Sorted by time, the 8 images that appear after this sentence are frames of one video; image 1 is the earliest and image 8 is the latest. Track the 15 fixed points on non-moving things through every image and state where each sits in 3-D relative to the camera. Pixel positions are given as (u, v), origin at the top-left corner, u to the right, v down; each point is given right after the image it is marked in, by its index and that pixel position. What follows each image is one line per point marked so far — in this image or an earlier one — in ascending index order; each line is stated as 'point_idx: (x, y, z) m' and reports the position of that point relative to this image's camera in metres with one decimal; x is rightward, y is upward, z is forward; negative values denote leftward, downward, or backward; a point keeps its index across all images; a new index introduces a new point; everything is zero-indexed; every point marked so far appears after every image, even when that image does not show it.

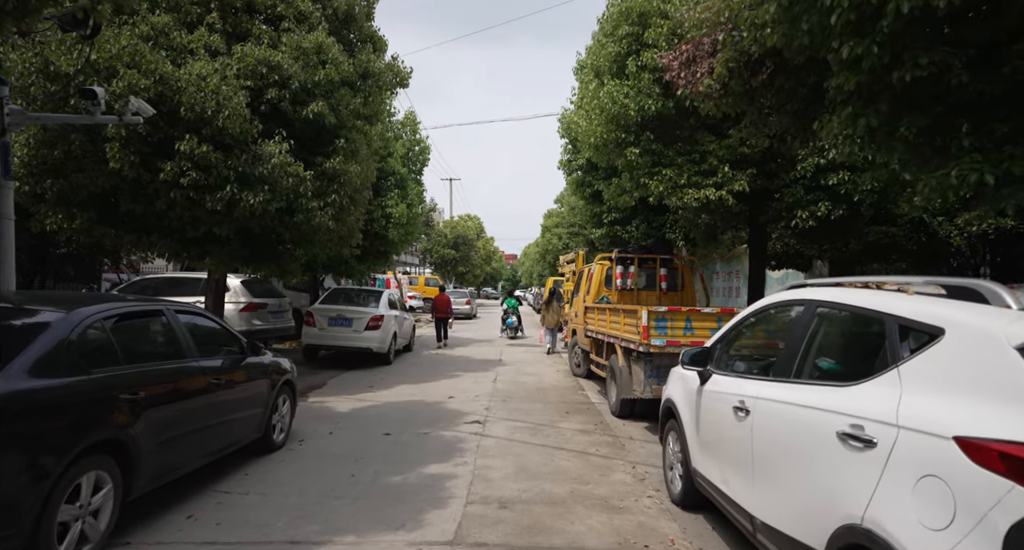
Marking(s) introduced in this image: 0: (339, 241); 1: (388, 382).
0: (-3.2, +0.6, +10.7) m
1: (-2.2, -1.9, +10.2) m
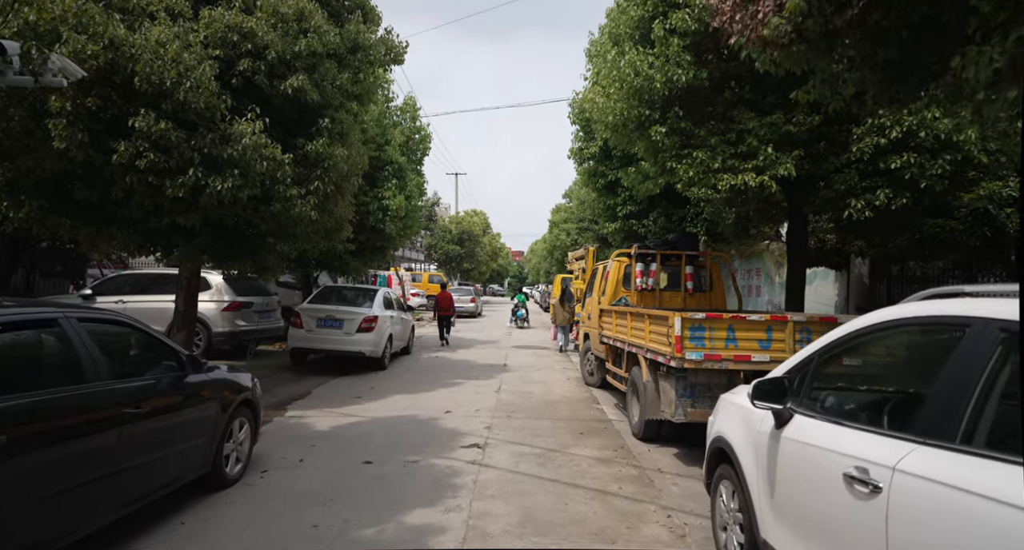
0: (-3.1, +0.7, +9.7) m
1: (-2.1, -1.8, +9.2) m
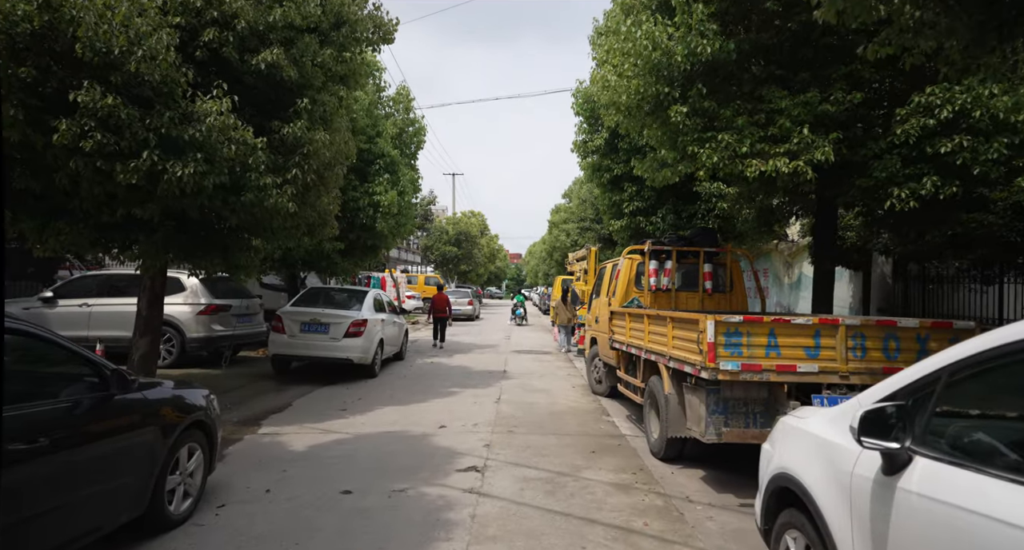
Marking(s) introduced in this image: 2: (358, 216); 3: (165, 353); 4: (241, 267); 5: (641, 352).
0: (-3.1, +0.7, +8.9) m
1: (-2.1, -1.8, +8.4) m
2: (-3.4, +1.3, +12.7) m
3: (-6.2, -1.4, +10.4) m
4: (-3.6, +0.1, +7.9) m
5: (+1.4, -0.8, +6.3) m
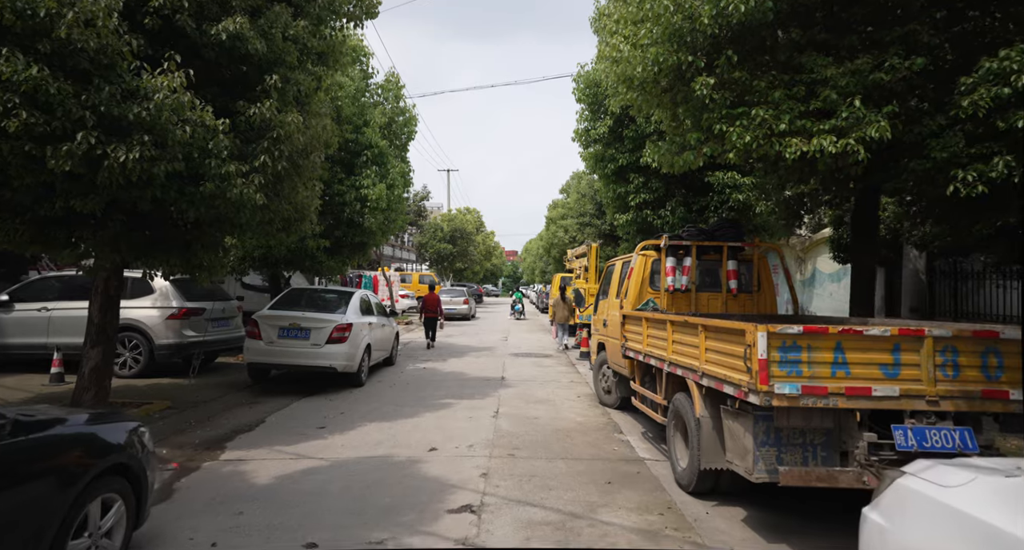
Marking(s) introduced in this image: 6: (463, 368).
0: (-3.1, +0.7, +8.0) m
1: (-2.1, -1.8, +7.5) m
2: (-3.4, +1.3, +11.8) m
3: (-6.2, -1.4, +9.4) m
4: (-3.6, +0.1, +7.0) m
5: (+1.4, -0.8, +5.4) m
6: (-1.0, -2.0, +12.3) m
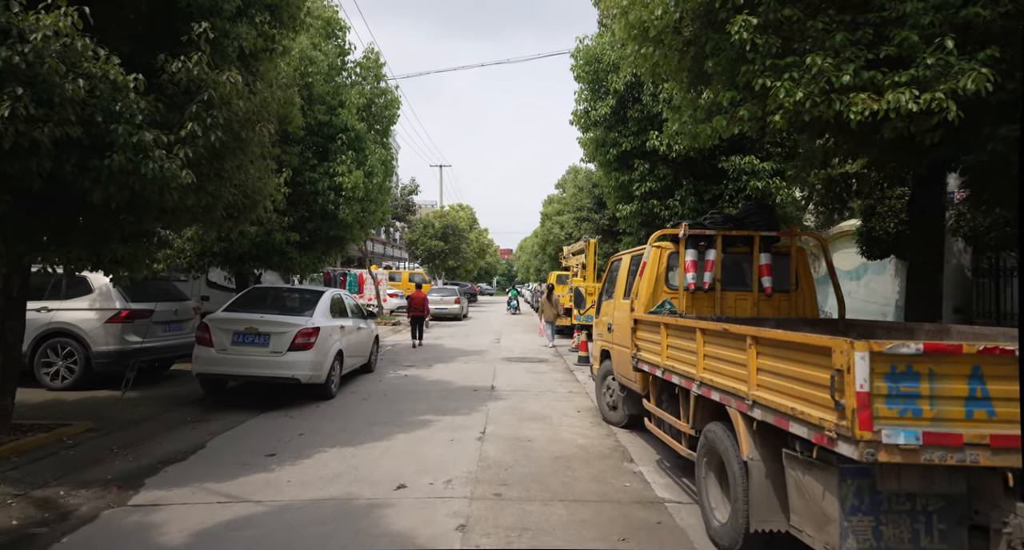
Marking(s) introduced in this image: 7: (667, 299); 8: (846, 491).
0: (-3.2, +0.7, +6.8) m
1: (-2.2, -1.8, +6.3) m
2: (-3.6, +1.3, +10.6) m
3: (-6.3, -1.4, +8.2) m
4: (-3.7, +0.1, +5.7) m
5: (+1.3, -0.8, +4.2) m
6: (-1.2, -1.9, +11.1) m
7: (+1.6, -0.2, +5.9) m
8: (+1.5, -1.0, +2.6) m
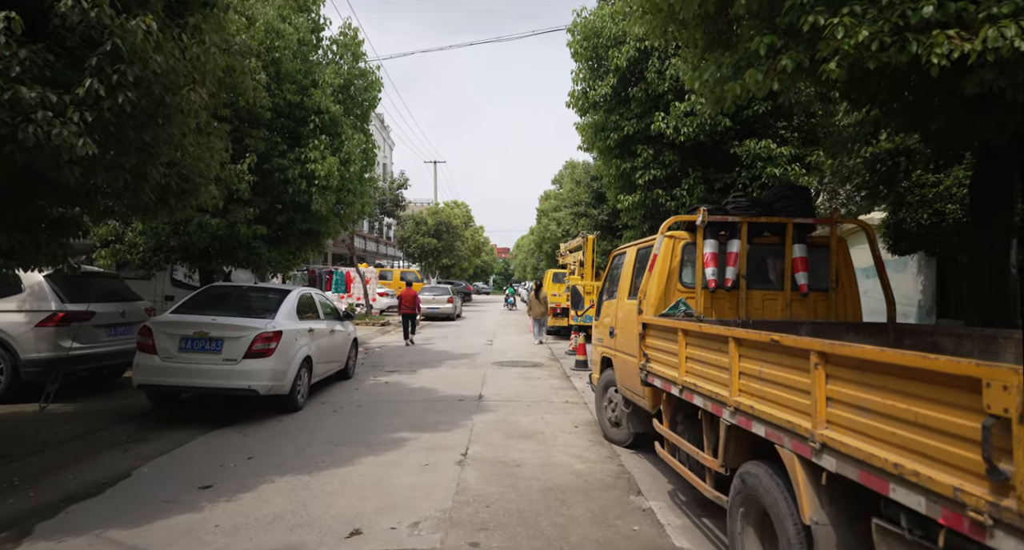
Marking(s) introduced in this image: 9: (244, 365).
0: (-3.3, +0.7, +5.8) m
1: (-2.3, -1.8, +5.3) m
2: (-3.7, +1.4, +9.6) m
3: (-6.4, -1.3, +7.2) m
4: (-3.9, +0.2, +4.8) m
5: (+1.2, -0.8, +3.3) m
6: (-1.3, -1.9, +10.2) m
7: (+1.4, -0.2, +5.0) m
8: (+1.4, -0.9, +1.6) m
9: (-3.2, -1.1, +6.9) m
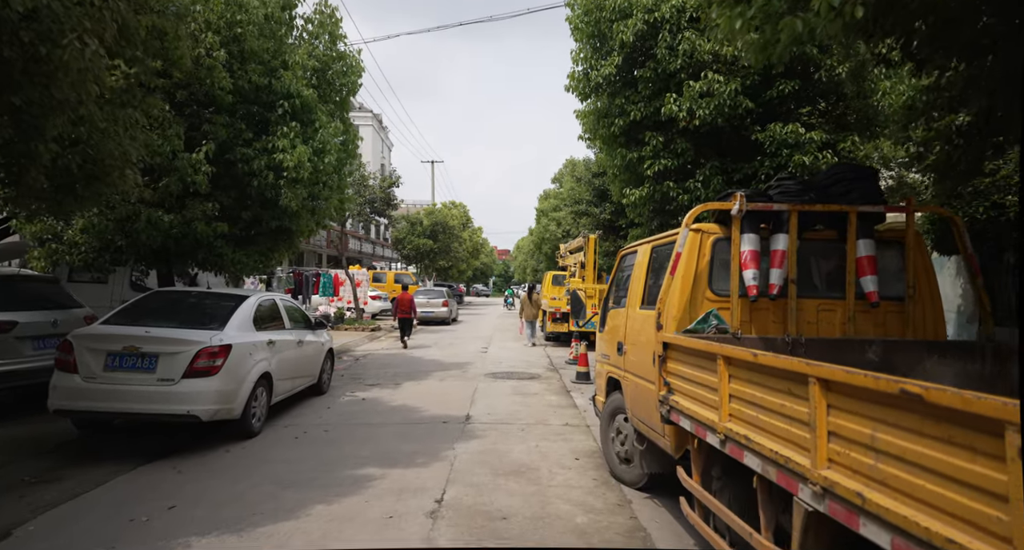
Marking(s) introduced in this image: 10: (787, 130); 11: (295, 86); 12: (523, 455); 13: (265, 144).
0: (-3.5, +0.7, +4.7) m
1: (-2.4, -1.8, +4.2) m
2: (-3.8, +1.3, +8.5) m
3: (-6.6, -1.4, +6.1) m
4: (-4.0, +0.1, +3.7) m
5: (+1.0, -0.8, +2.2) m
6: (-1.4, -1.9, +9.1) m
7: (+1.3, -0.2, +3.9) m
8: (+1.3, -0.9, +0.5) m
9: (-3.3, -1.1, +5.8) m
10: (+3.6, +1.9, +7.7) m
11: (-3.2, +2.8, +8.7) m
12: (+0.1, -1.8, +6.1) m
13: (-3.6, +1.9, +8.5) m
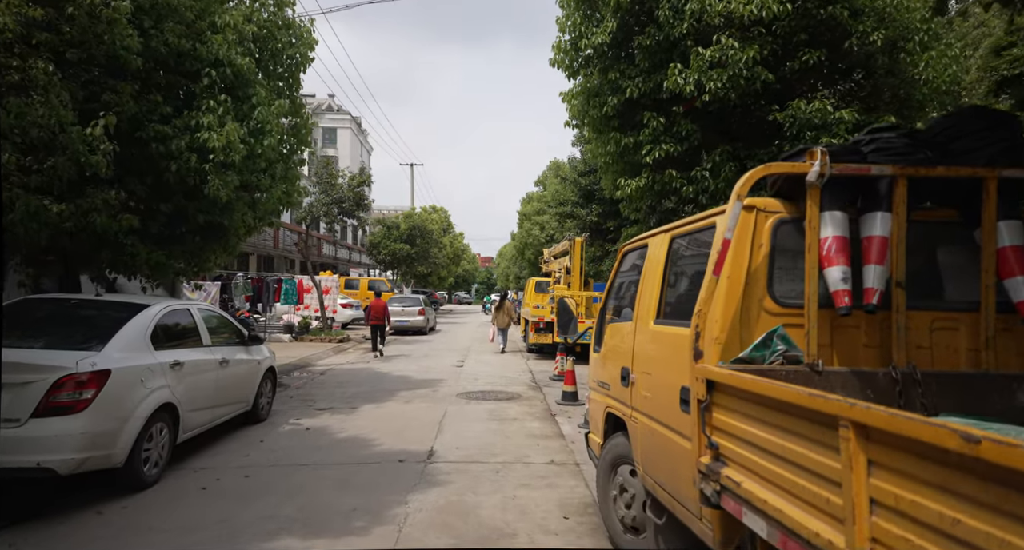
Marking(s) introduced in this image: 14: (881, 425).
0: (-3.7, +0.7, +3.2) m
1: (-2.6, -1.8, +2.7) m
2: (-4.1, +1.3, +7.0) m
3: (-6.8, -1.4, +4.5) m
4: (-4.2, +0.1, +2.2) m
5: (+0.9, -0.8, +0.8) m
6: (-1.8, -2.0, +7.6) m
7: (+1.1, -0.2, +2.5) m
8: (+1.2, -0.9, -0.8) m
9: (-3.5, -1.1, +4.3) m
10: (+3.3, +1.9, +6.5) m
11: (-3.6, +2.8, +7.2) m
12: (-0.1, -1.9, +4.7) m
13: (-3.9, +1.9, +7.0) m
14: (+0.9, -0.3, +1.3) m
